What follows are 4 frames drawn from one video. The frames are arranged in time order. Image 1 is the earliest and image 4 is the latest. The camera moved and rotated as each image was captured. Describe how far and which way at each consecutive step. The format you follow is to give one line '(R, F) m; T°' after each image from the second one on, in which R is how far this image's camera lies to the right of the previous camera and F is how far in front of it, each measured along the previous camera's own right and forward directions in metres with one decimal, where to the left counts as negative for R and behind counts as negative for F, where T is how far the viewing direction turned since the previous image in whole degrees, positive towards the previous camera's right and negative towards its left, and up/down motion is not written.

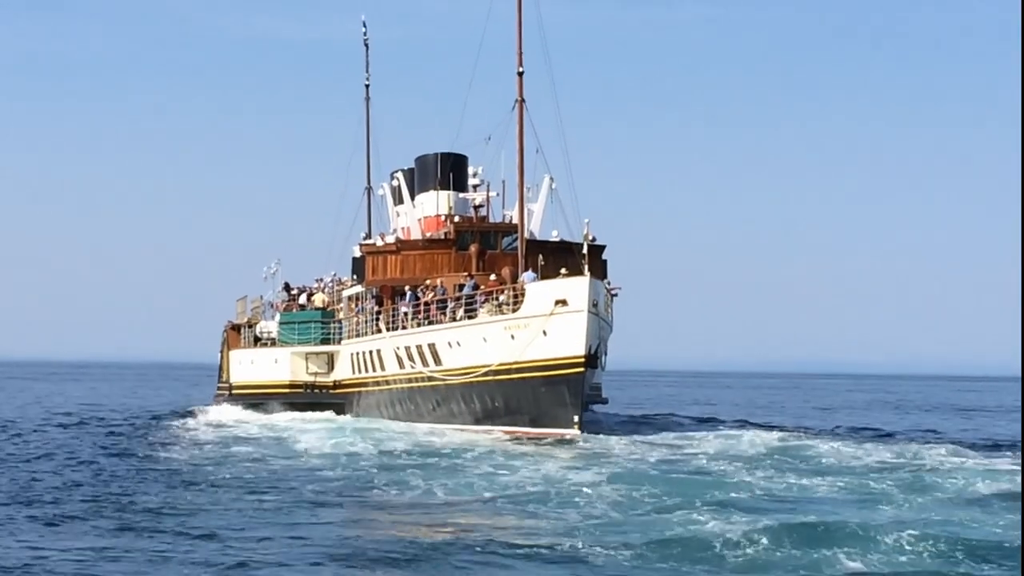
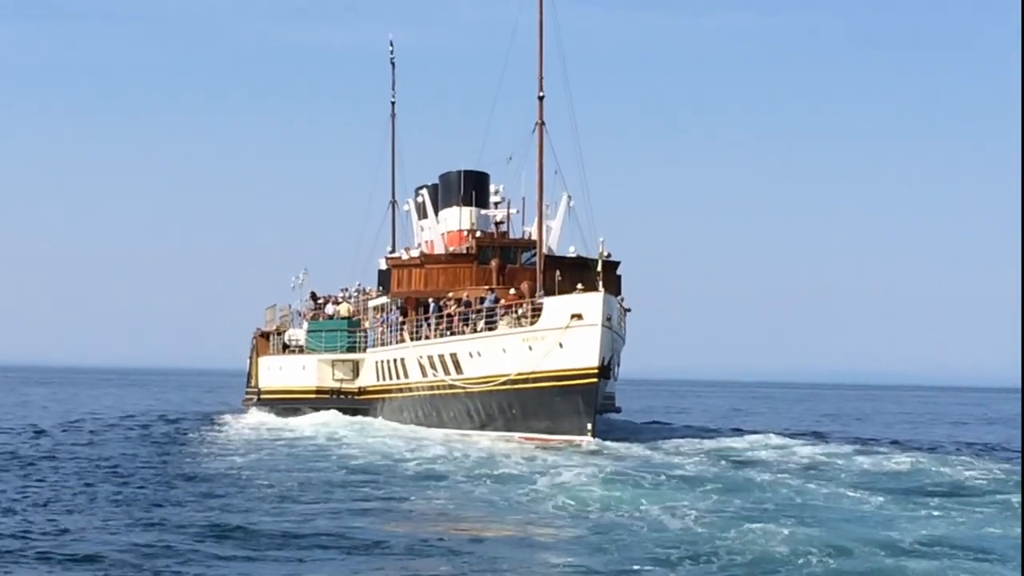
(-0.1, -1.2) m; -1°
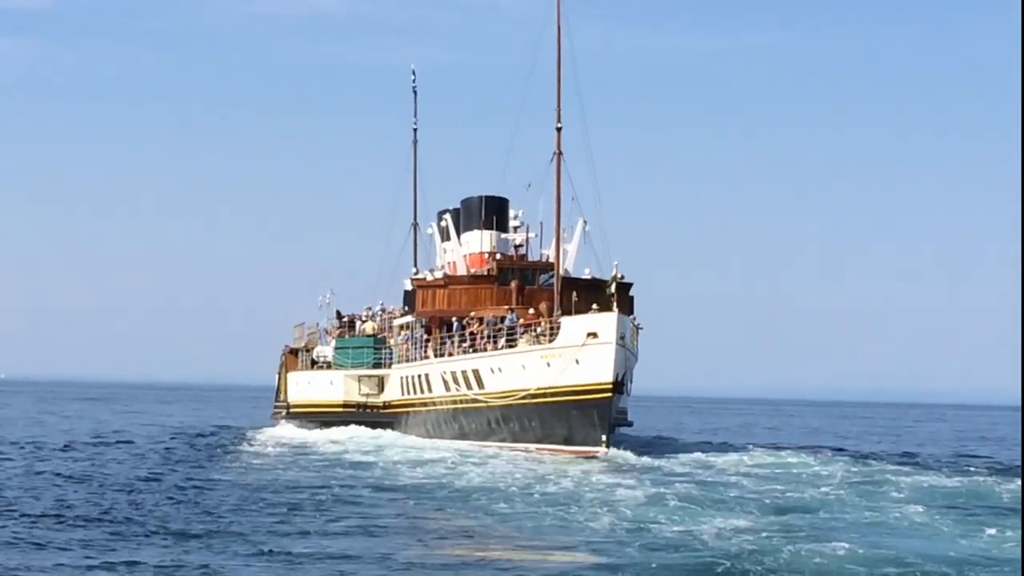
(-0.2, -1.5) m; 0°
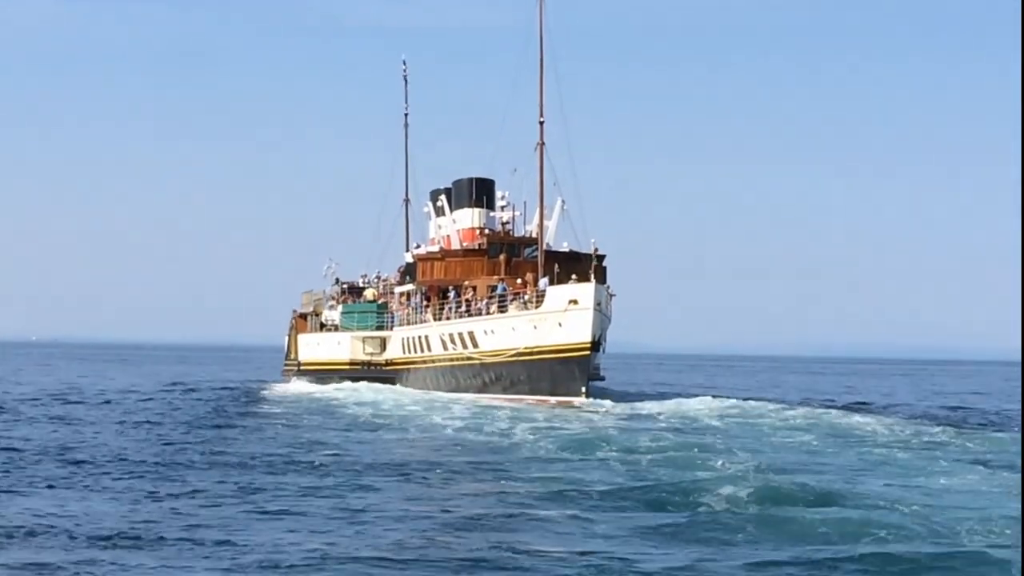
(-0.6, -3.7) m; +2°
